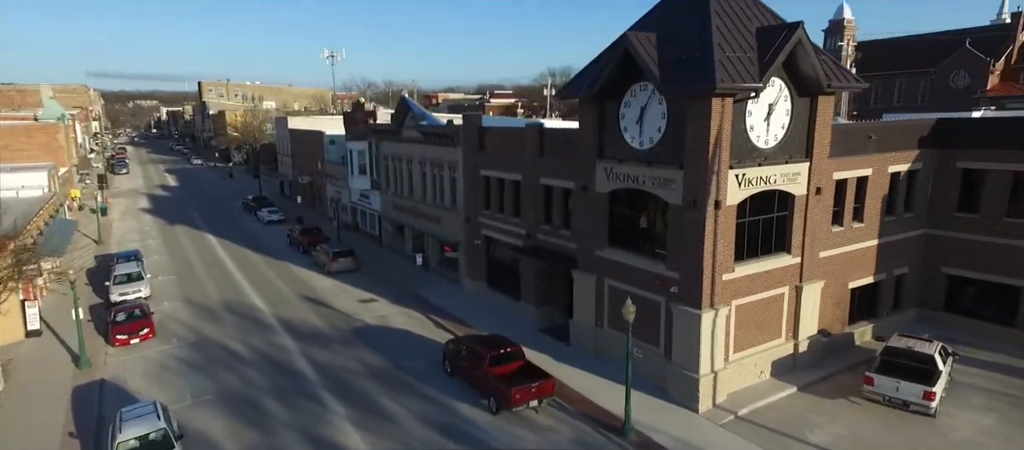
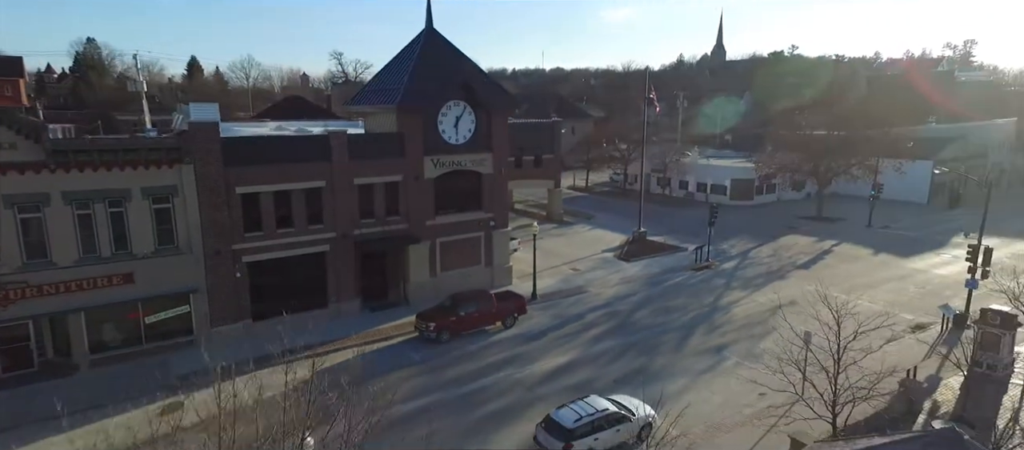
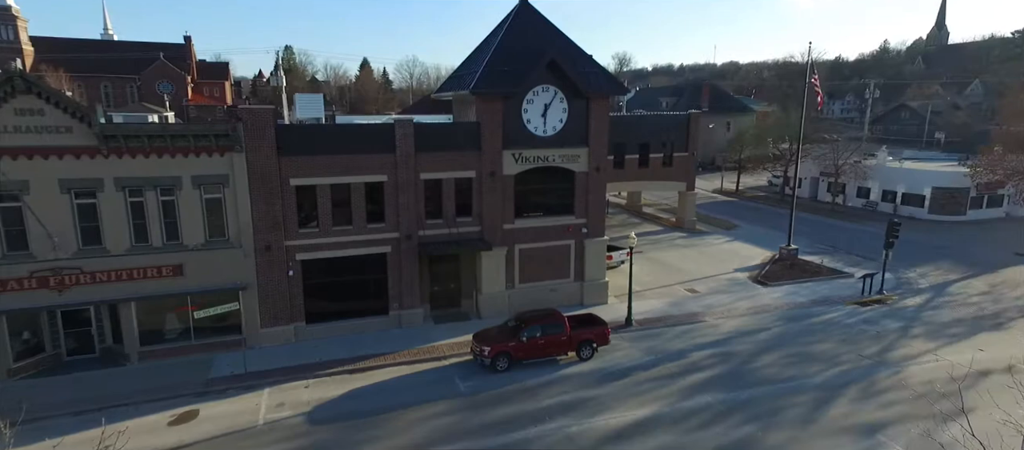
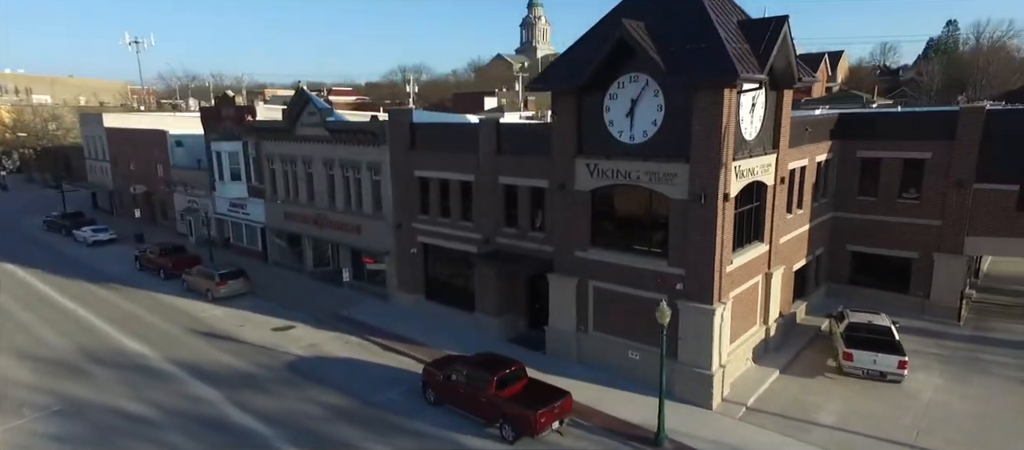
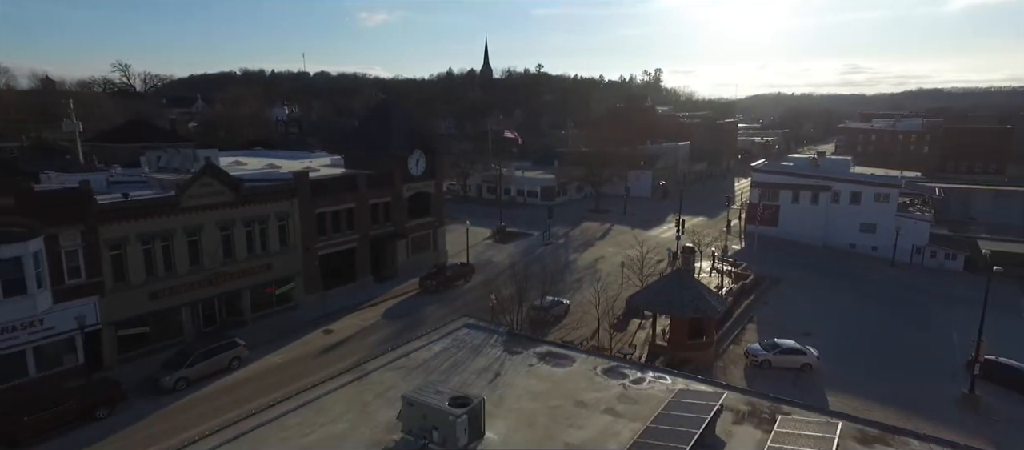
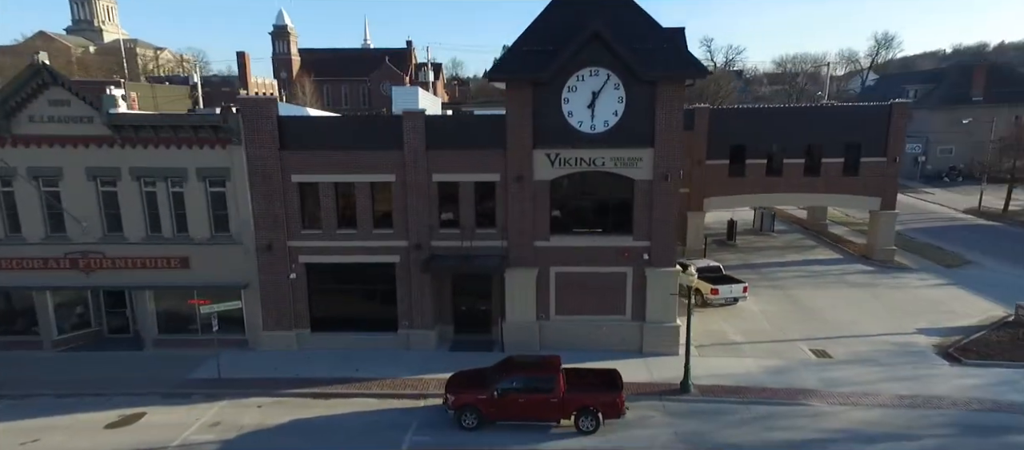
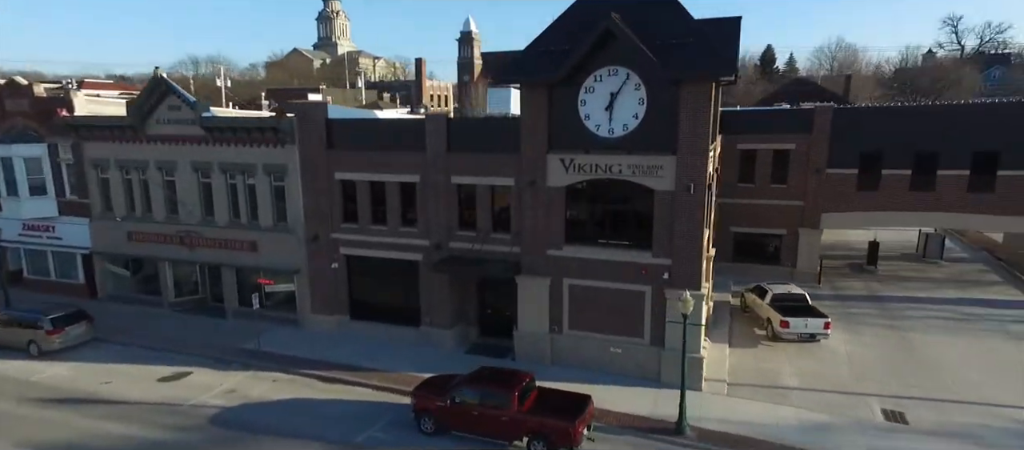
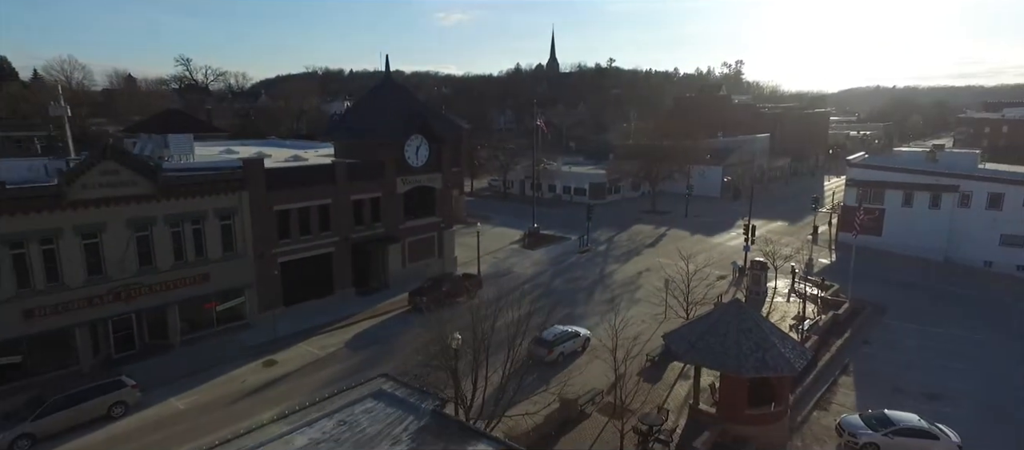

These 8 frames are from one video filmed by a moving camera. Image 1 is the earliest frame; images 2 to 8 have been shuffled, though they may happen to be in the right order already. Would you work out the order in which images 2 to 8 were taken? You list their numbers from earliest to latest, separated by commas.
4, 7, 6, 3, 2, 8, 5
